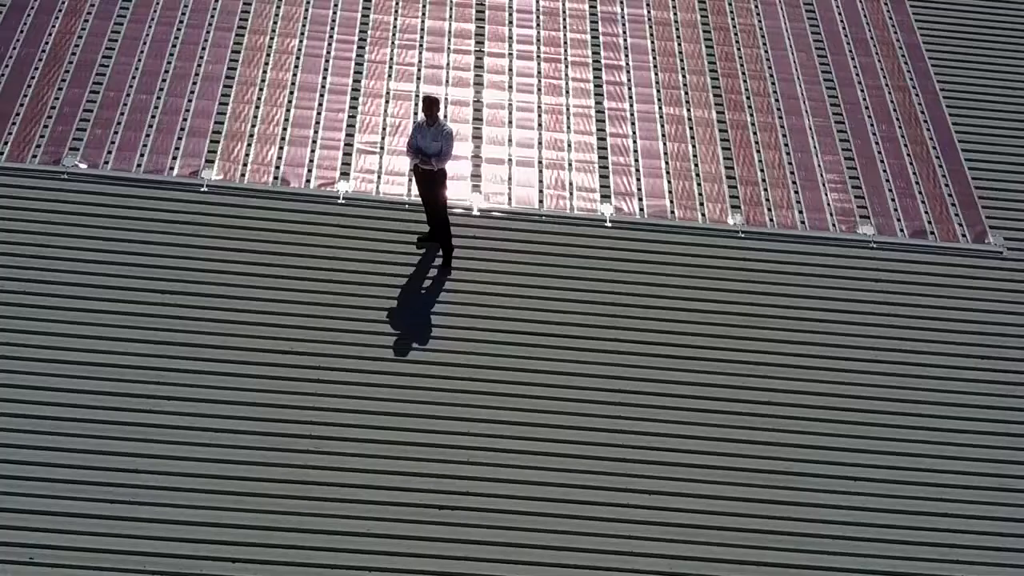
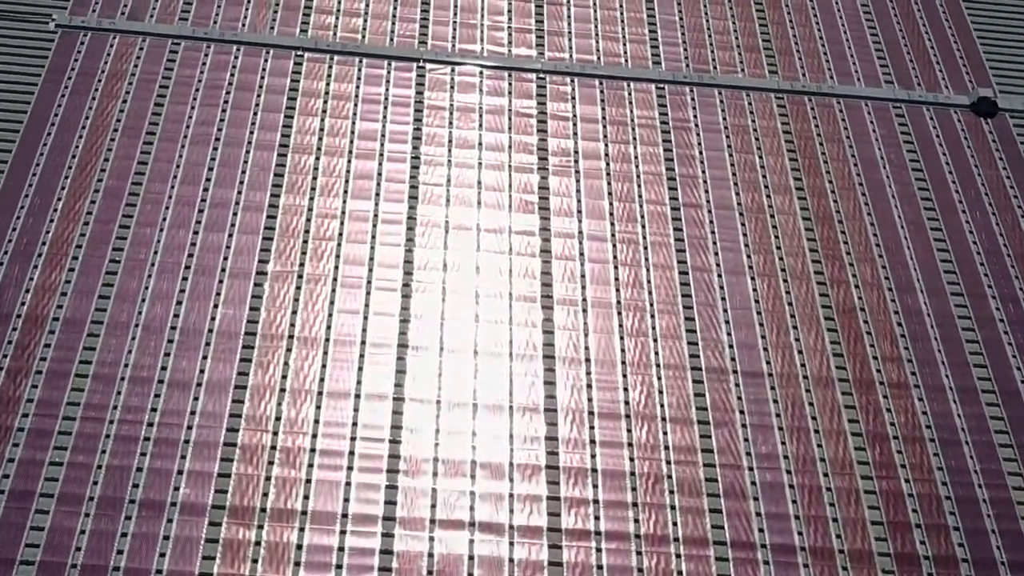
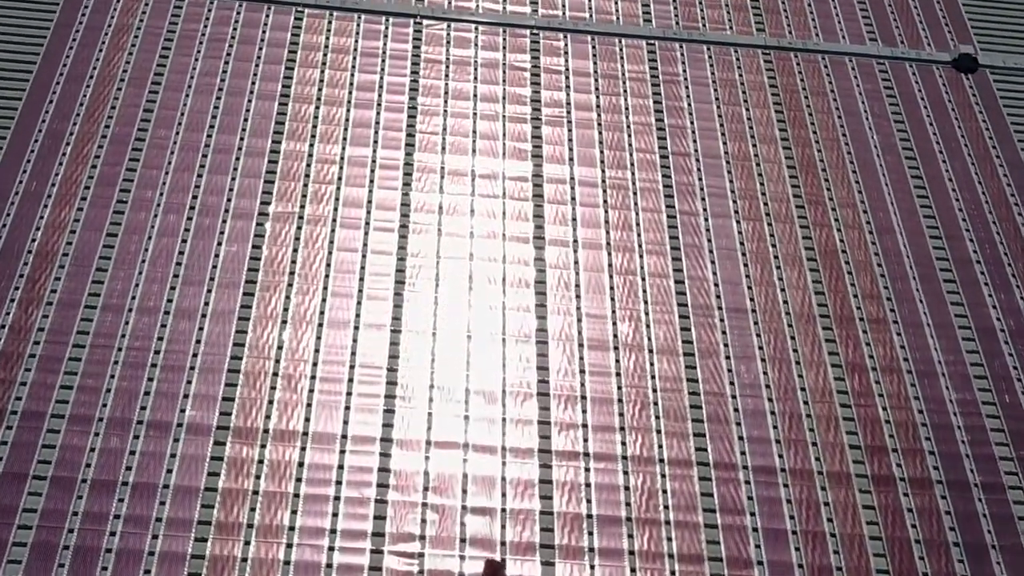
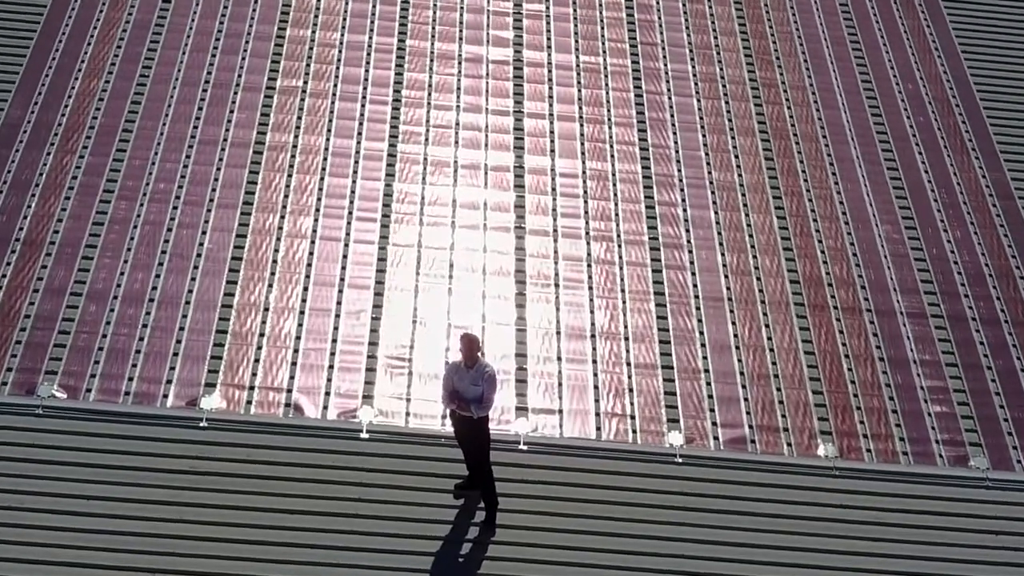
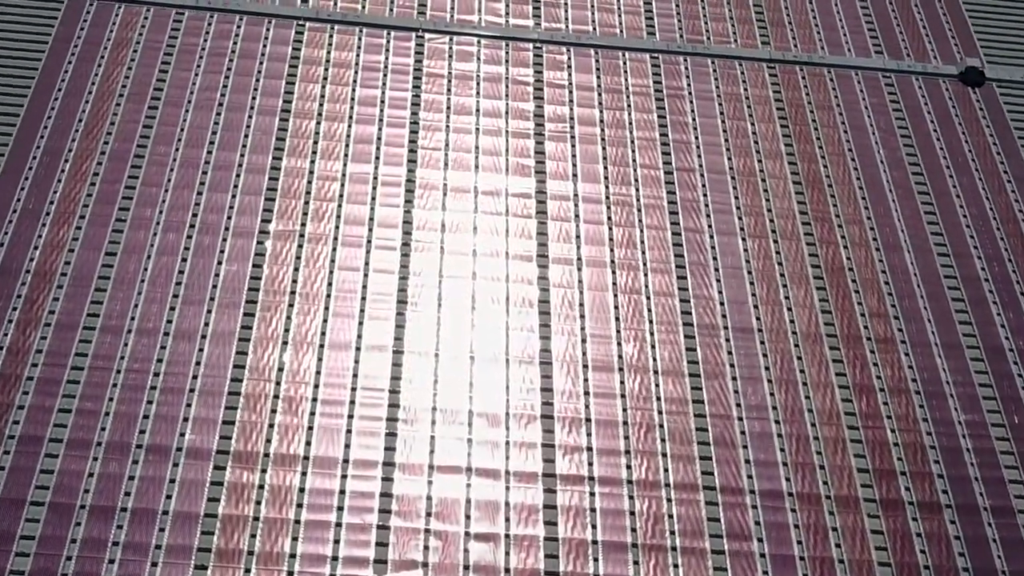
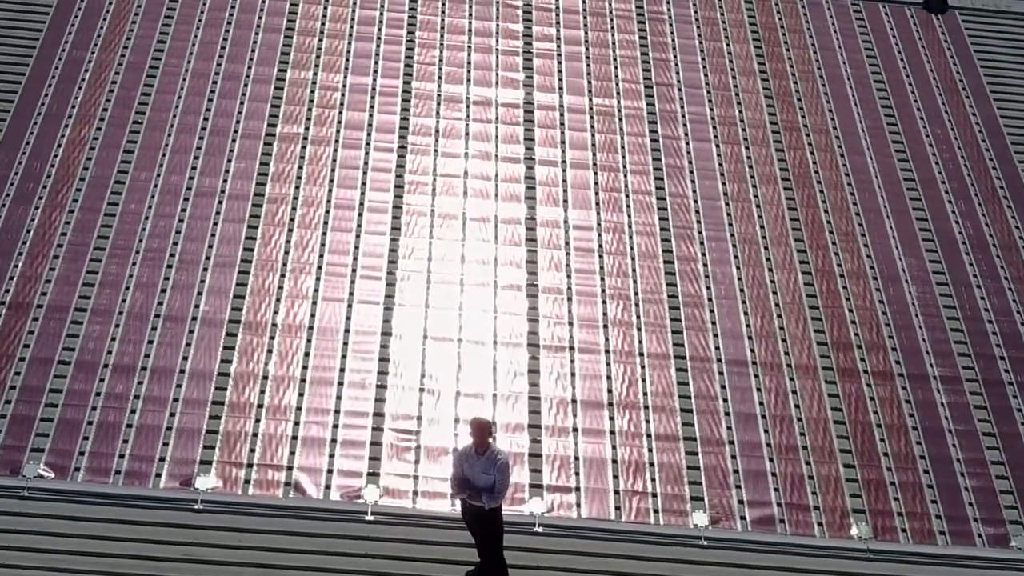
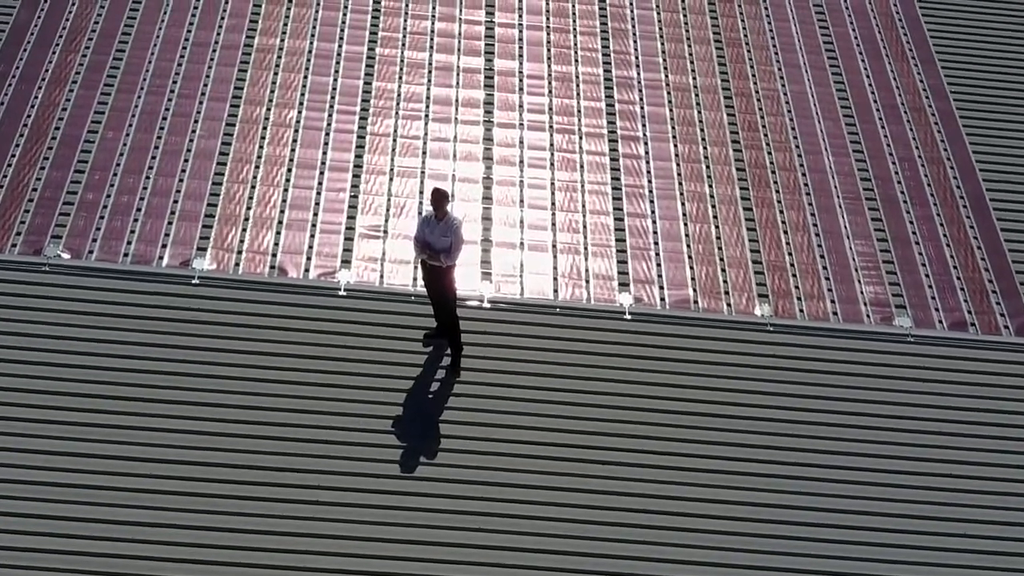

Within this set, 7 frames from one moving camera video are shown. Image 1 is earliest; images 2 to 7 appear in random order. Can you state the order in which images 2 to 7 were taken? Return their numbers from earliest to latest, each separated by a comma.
7, 4, 6, 3, 5, 2
